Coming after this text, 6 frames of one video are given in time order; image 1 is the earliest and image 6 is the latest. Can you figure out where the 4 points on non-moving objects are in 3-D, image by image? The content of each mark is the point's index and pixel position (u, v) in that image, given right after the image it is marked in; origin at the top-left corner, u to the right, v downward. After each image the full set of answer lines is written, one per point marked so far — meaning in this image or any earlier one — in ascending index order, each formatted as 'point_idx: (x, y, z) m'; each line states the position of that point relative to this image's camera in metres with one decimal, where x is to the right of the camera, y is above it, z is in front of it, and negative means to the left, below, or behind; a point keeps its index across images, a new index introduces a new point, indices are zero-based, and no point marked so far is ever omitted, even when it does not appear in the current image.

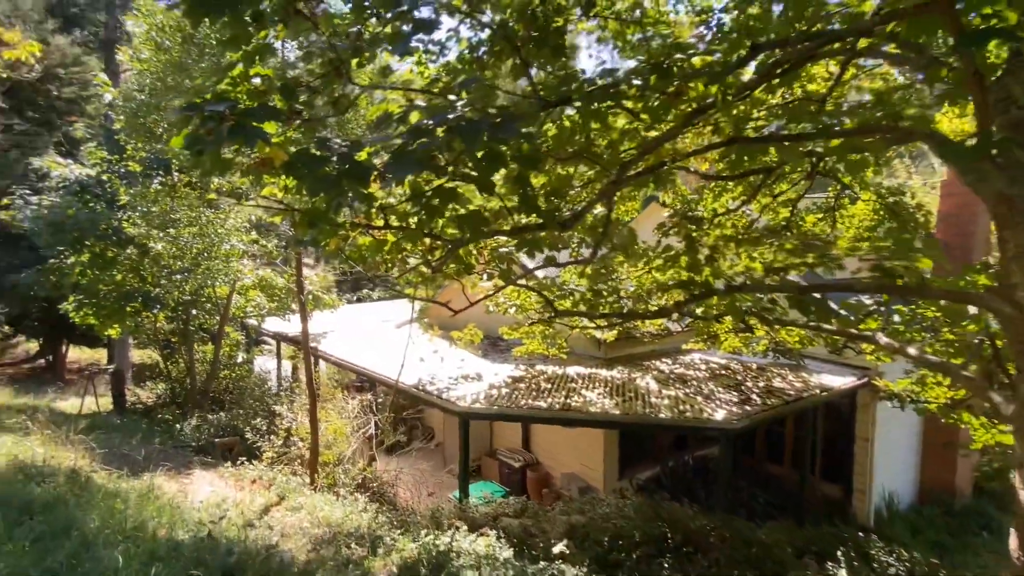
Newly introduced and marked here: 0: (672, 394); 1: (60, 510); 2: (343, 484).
0: (+2.3, -1.5, +7.9) m
1: (-3.2, -1.6, +3.9) m
2: (-2.4, -2.8, +7.6) m
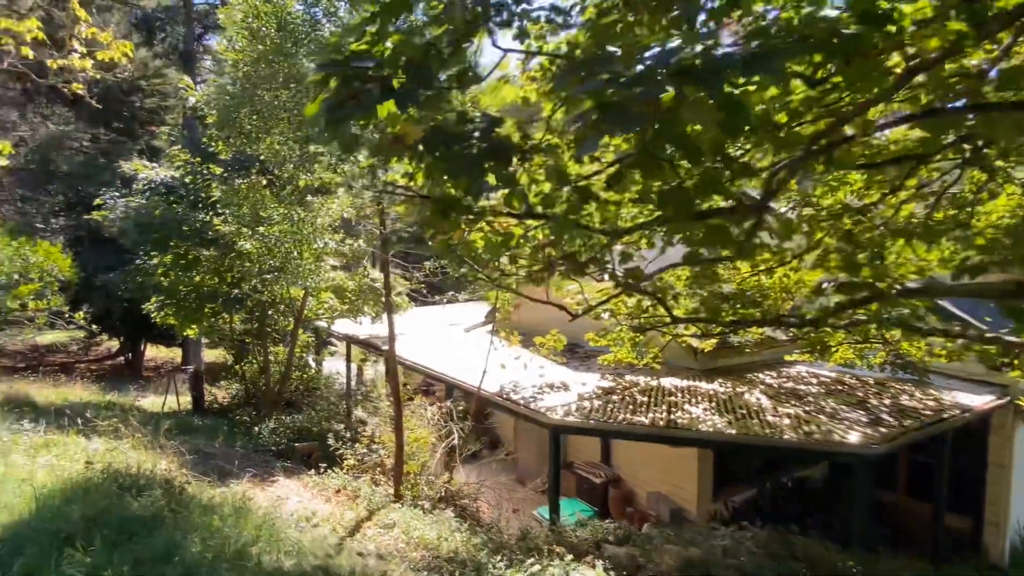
0: (+3.6, -1.6, +7.0) m
1: (-2.3, -1.6, +3.5) m
2: (-1.1, -2.8, +7.2) m
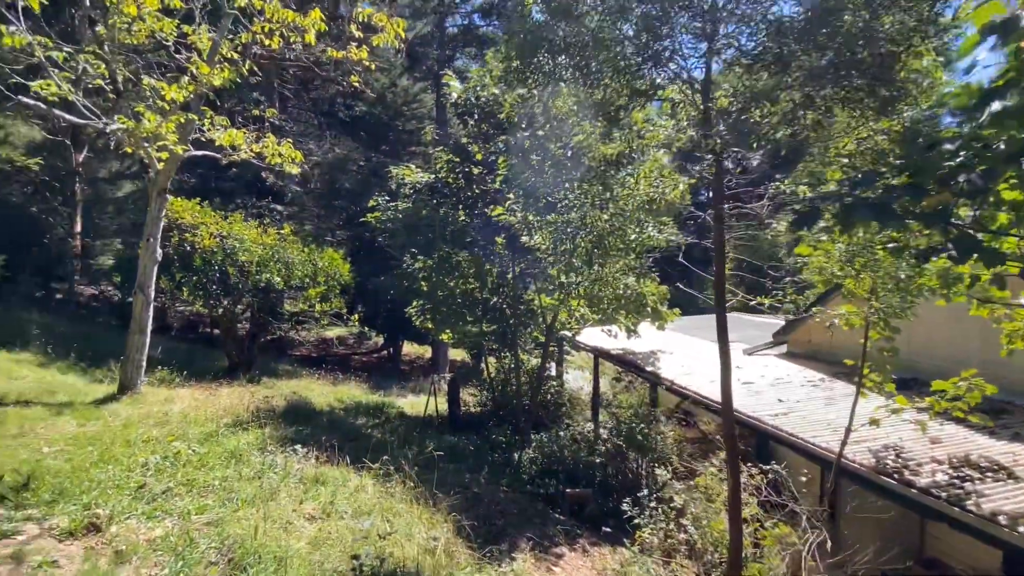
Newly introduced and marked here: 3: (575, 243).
0: (+6.6, -1.8, +2.8) m
1: (-0.2, -1.6, +1.8) m
2: (+2.3, -2.9, +4.7) m
3: (+0.7, +0.5, +6.3) m
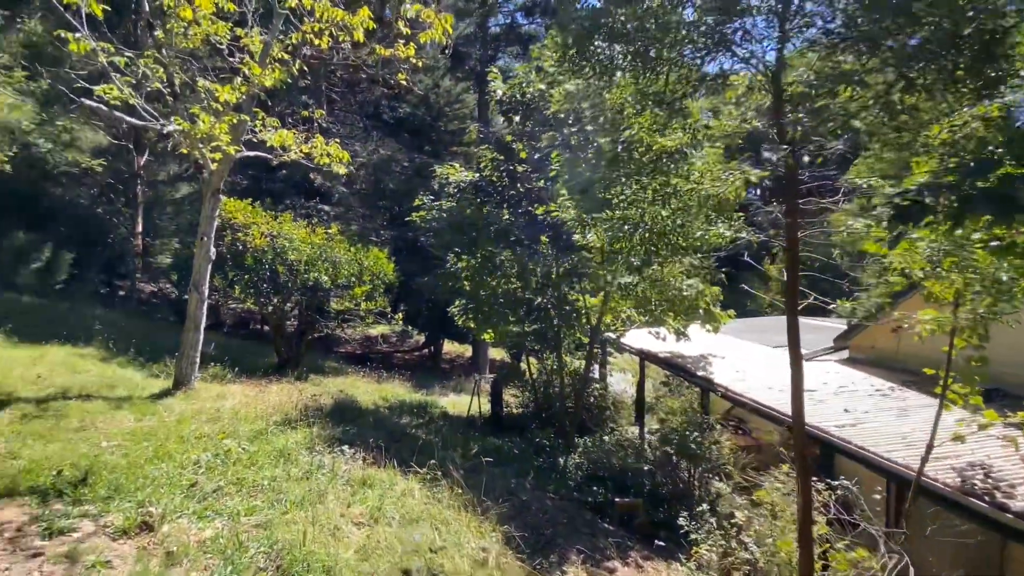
0: (+6.9, -1.8, +2.1) m
1: (+0.1, -1.6, +1.6) m
2: (+2.7, -2.9, +4.4) m
3: (+1.2, +0.5, +6.0) m
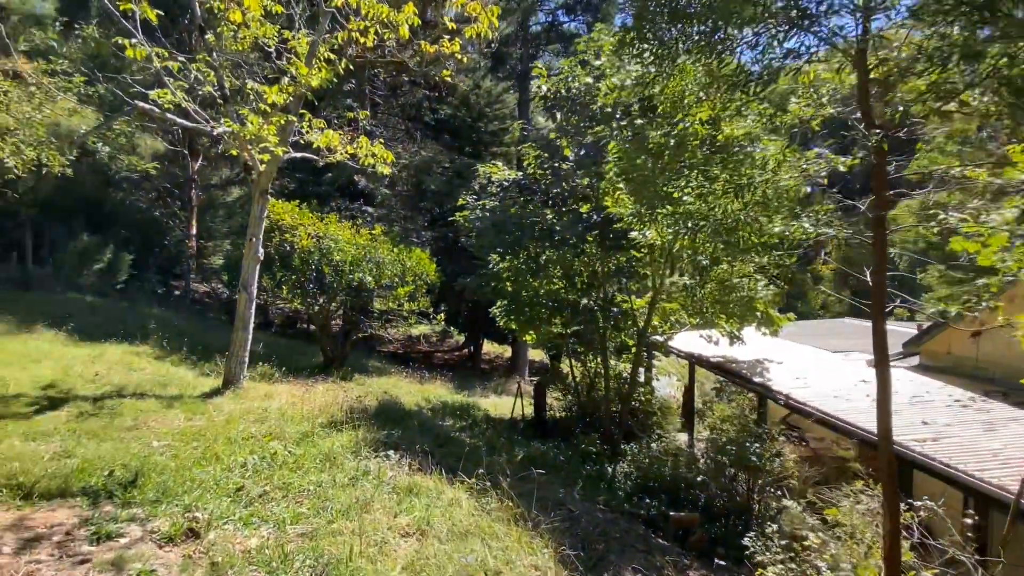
0: (+7.1, -1.8, +1.4) m
1: (+0.3, -1.6, +1.4) m
2: (+3.1, -2.9, +3.9) m
3: (+1.7, +0.5, +5.7) m
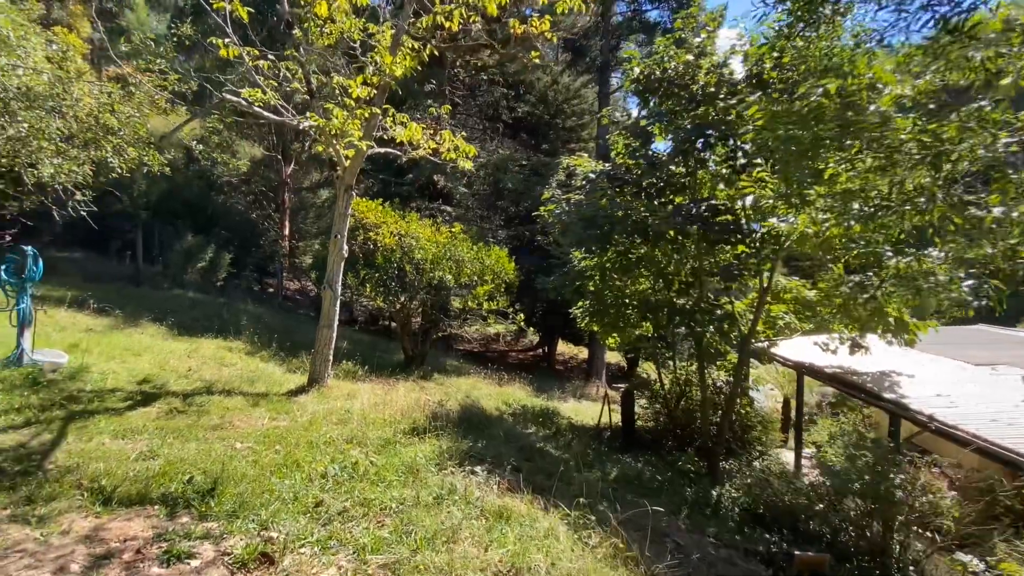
0: (+7.4, -1.9, -0.2) m
1: (+0.6, -1.6, +0.8) m
2: (+3.7, -2.9, +2.9) m
3: (+2.7, +0.5, +4.9) m
